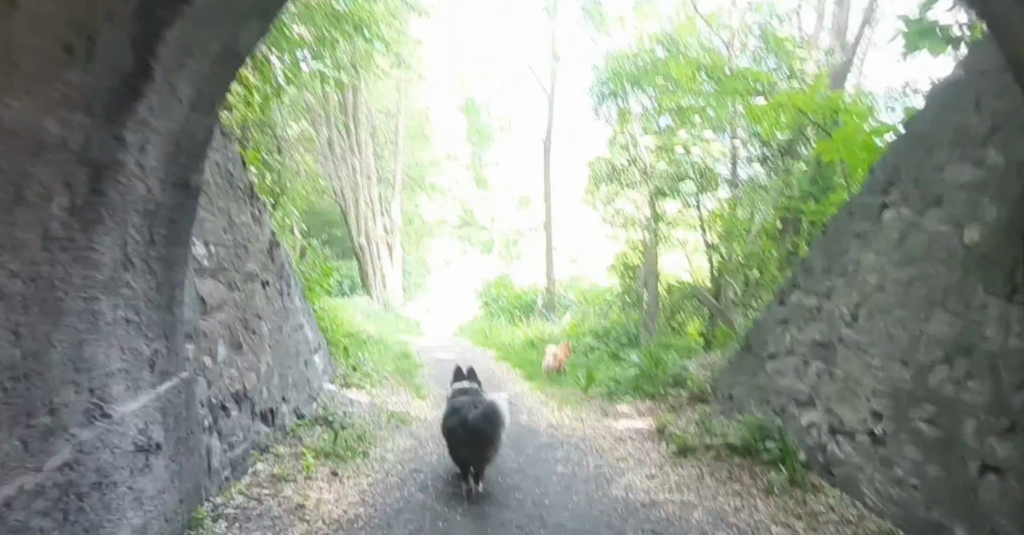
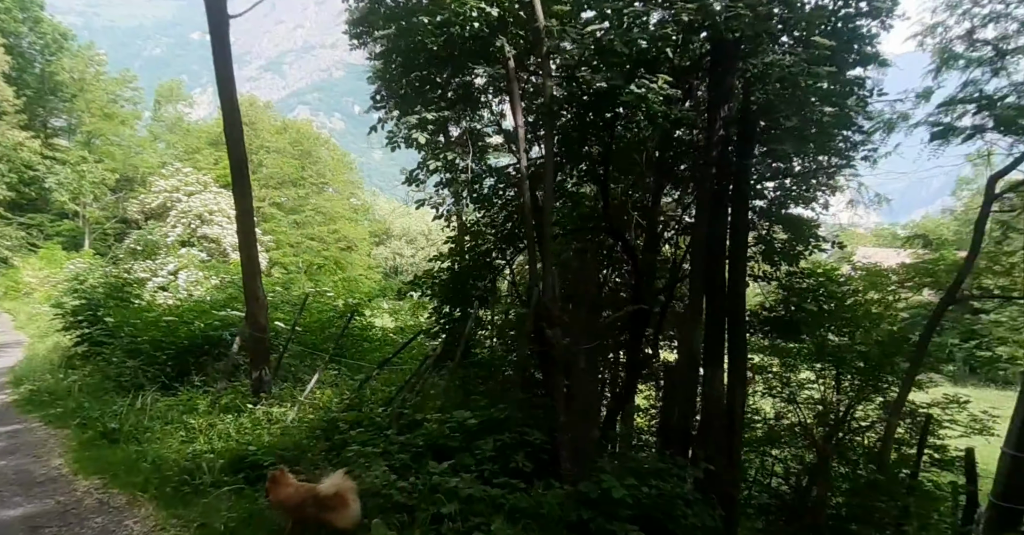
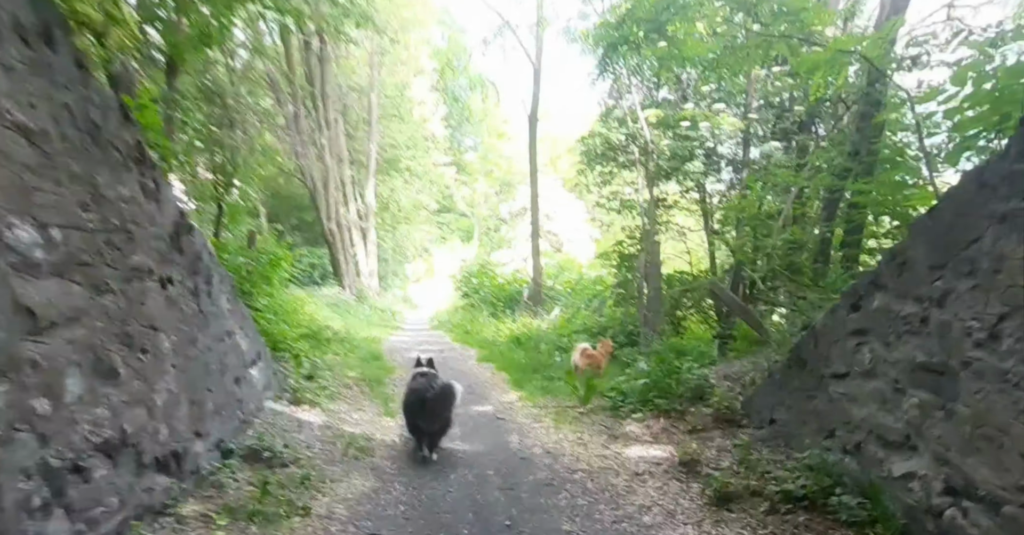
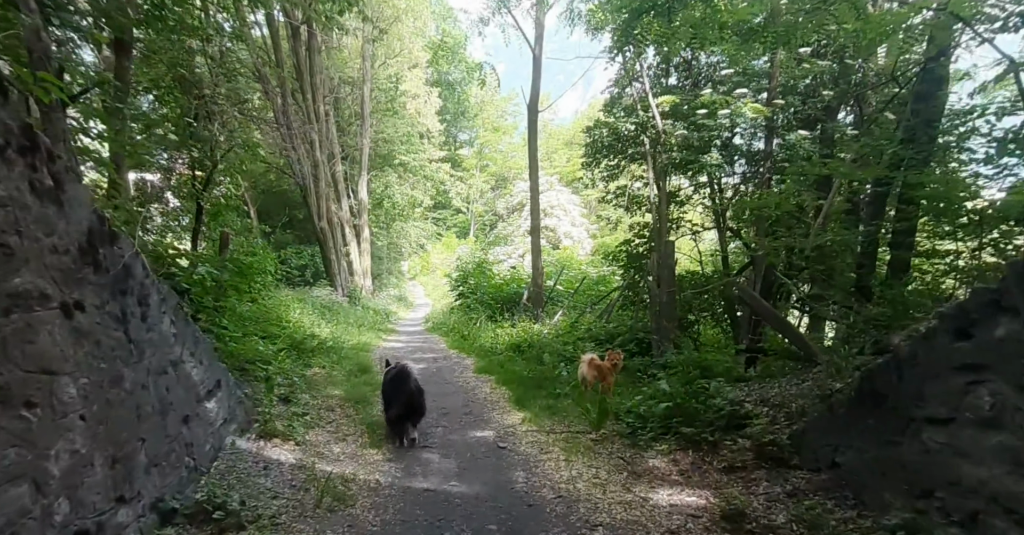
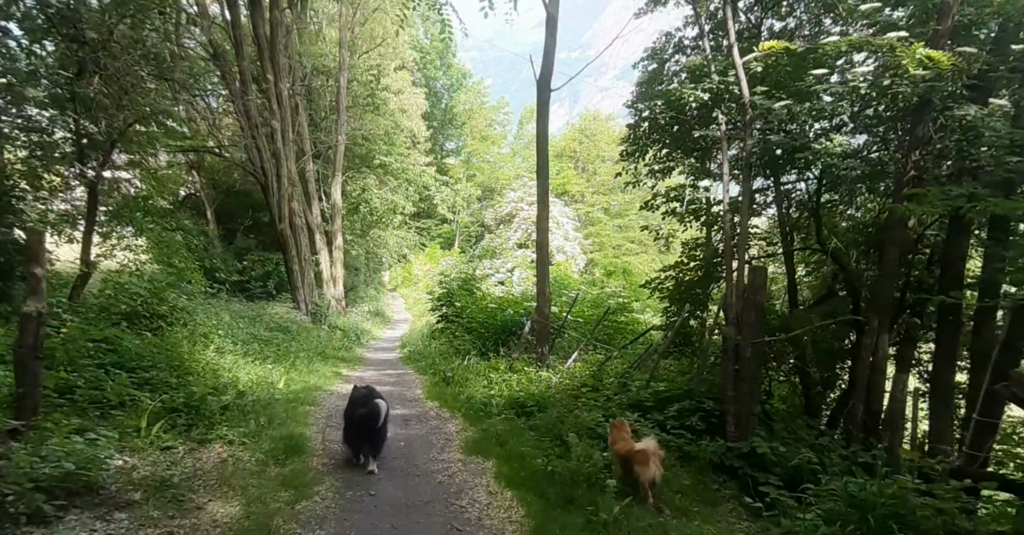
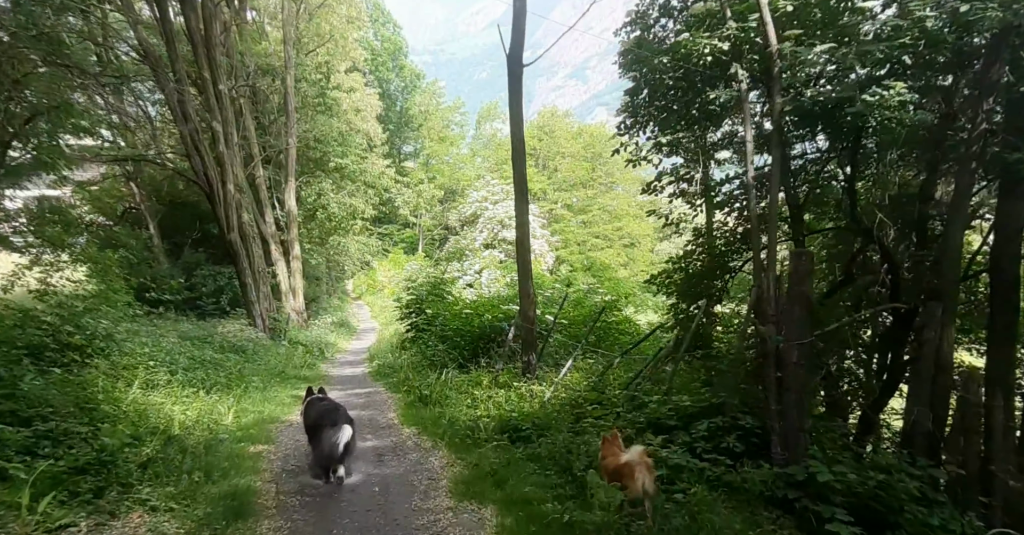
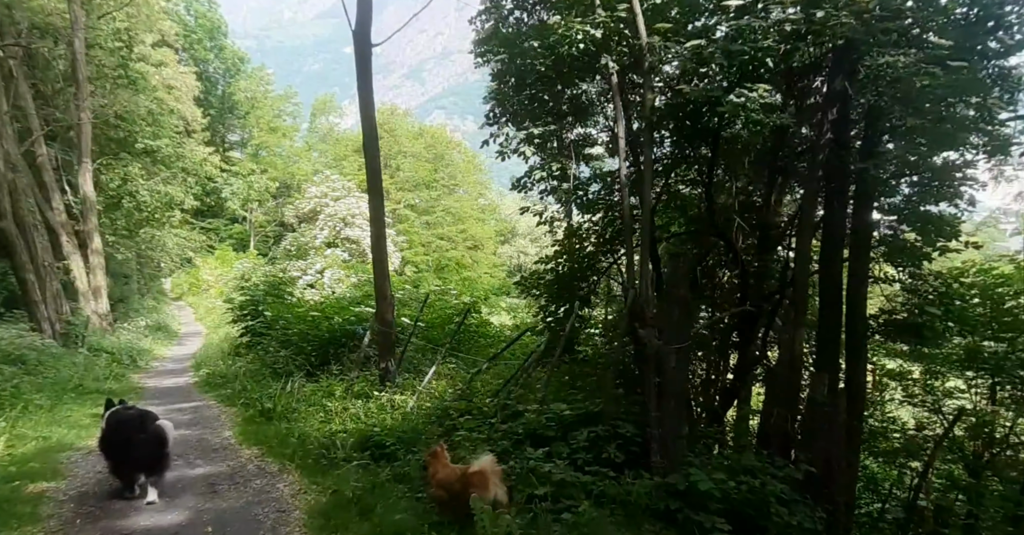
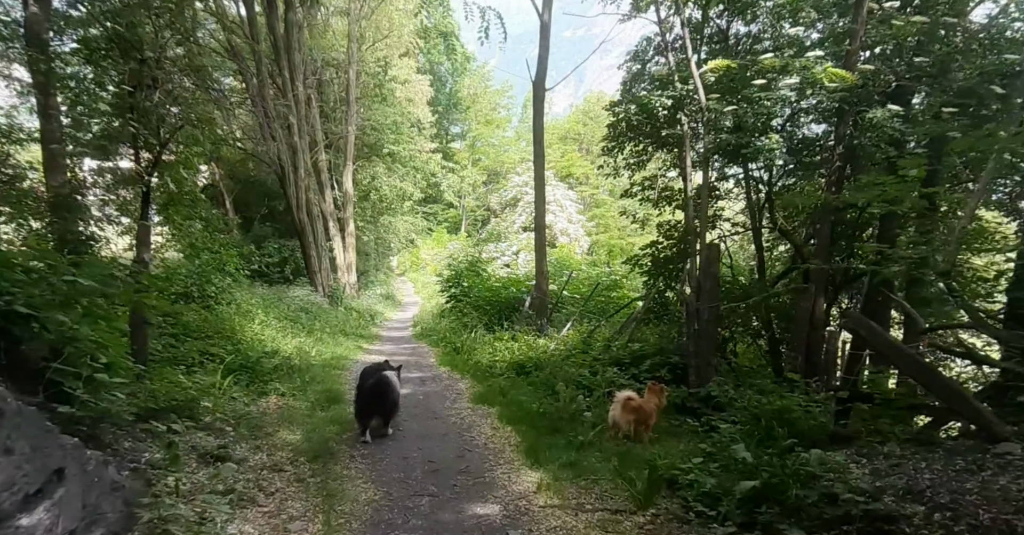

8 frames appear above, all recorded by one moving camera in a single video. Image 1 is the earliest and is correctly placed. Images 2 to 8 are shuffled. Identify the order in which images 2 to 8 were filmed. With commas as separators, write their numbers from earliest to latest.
3, 4, 8, 5, 6, 7, 2
